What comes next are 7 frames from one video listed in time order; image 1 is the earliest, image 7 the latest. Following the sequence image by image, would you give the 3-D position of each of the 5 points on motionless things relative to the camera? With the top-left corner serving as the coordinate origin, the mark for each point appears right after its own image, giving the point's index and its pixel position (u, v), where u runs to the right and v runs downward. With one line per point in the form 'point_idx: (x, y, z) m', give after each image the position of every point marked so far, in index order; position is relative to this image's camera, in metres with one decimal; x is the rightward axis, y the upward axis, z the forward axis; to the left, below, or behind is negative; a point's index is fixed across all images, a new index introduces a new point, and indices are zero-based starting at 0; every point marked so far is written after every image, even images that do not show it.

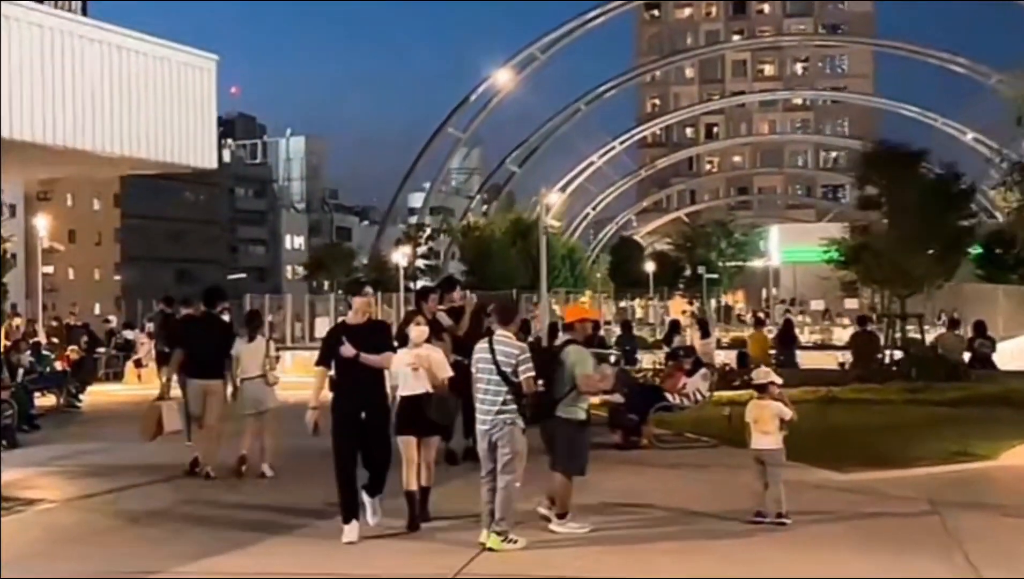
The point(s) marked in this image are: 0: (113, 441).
0: (-7.6, -2.9, +19.5) m
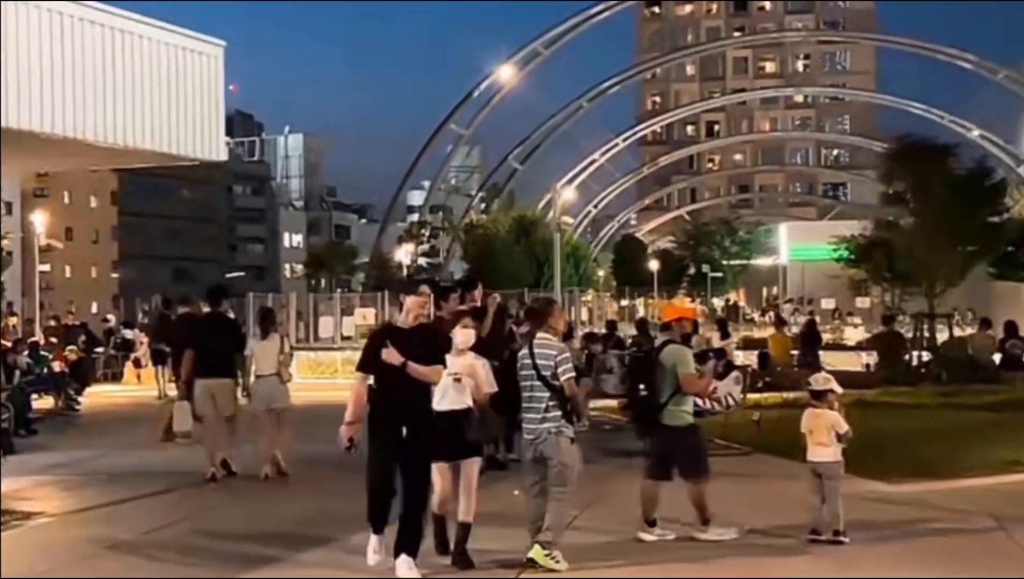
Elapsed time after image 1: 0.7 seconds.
0: (-7.3, -2.9, +18.7) m
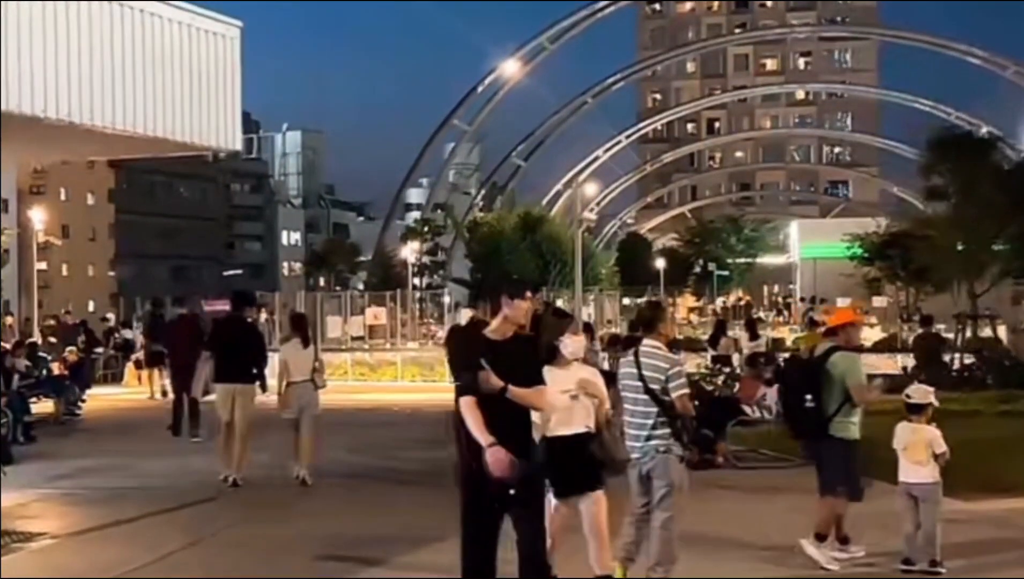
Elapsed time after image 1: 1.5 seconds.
0: (-6.8, -2.9, +17.7) m
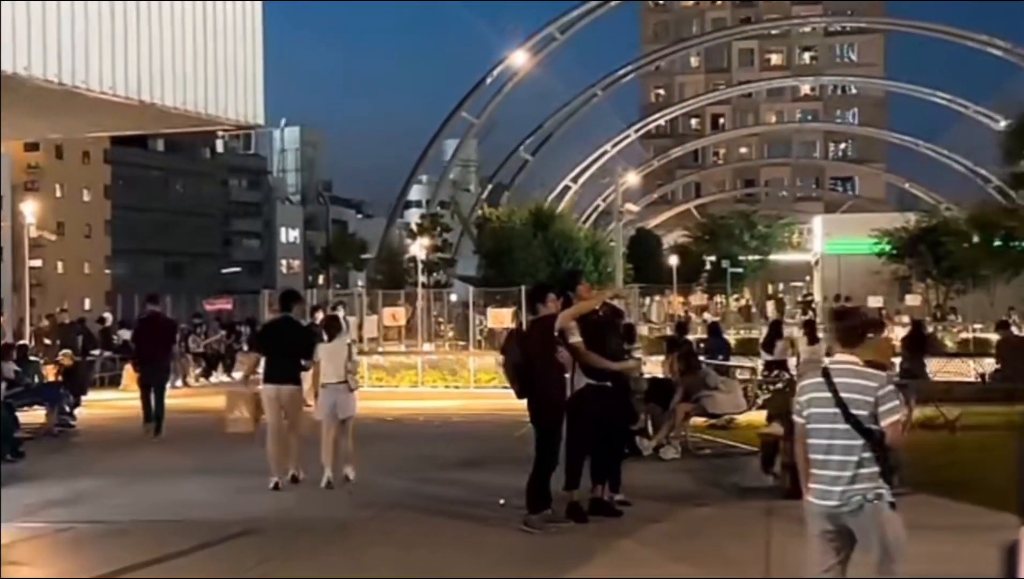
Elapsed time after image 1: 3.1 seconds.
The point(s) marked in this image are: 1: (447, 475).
0: (-6.0, -2.9, +15.6) m
1: (-0.9, -2.7, +15.1) m
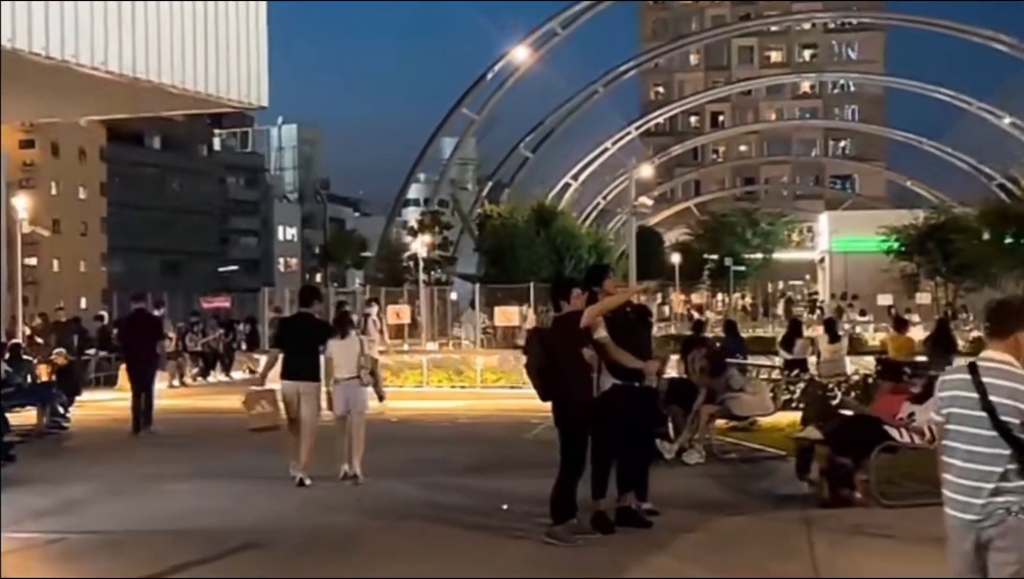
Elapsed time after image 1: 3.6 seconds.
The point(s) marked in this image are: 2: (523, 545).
0: (-5.8, -2.8, +14.8) m
1: (-0.7, -2.7, +14.4) m
2: (+0.1, -2.6, +10.6) m
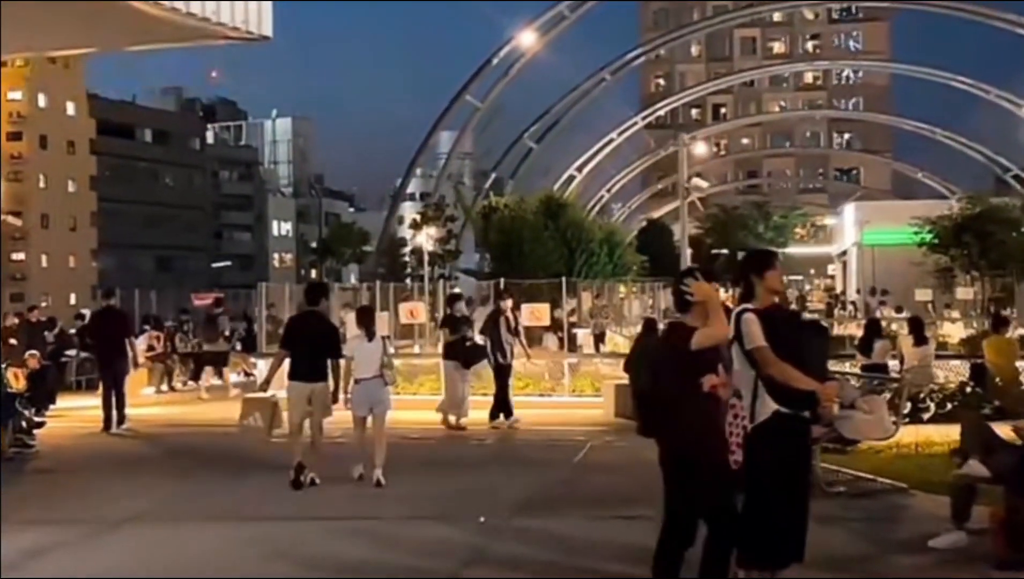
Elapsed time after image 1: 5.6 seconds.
0: (-5.1, -2.8, +12.0) m
1: (0.0, -2.6, +11.6) m
2: (+0.9, -2.6, +7.8) m
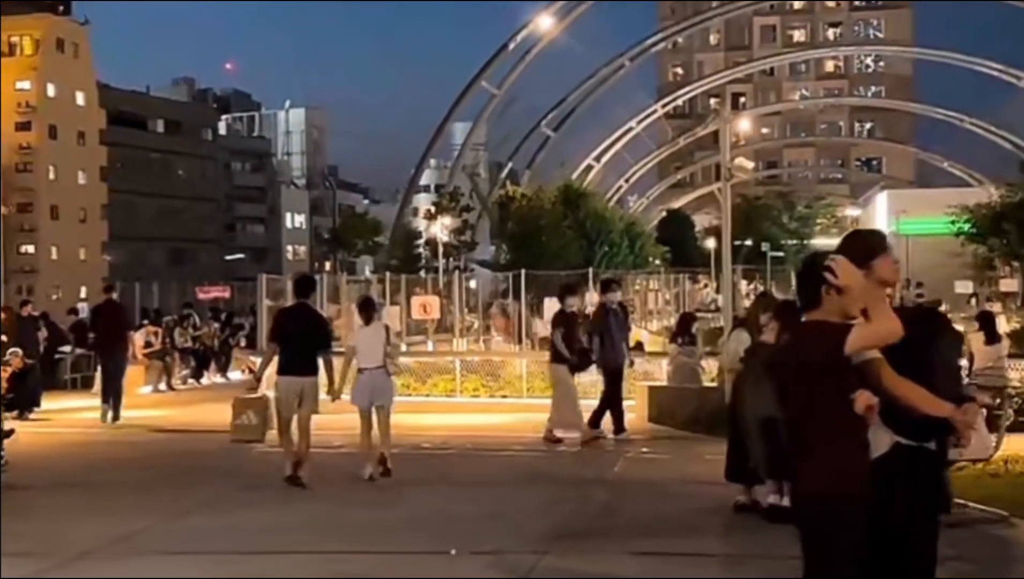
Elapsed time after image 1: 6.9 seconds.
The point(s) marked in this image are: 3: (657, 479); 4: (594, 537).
0: (-4.8, -2.7, +10.3) m
1: (+0.2, -2.5, +9.8) m
2: (+1.1, -2.5, +6.0) m
3: (+1.9, -2.4, +13.4) m
4: (+0.8, -2.5, +10.5) m
